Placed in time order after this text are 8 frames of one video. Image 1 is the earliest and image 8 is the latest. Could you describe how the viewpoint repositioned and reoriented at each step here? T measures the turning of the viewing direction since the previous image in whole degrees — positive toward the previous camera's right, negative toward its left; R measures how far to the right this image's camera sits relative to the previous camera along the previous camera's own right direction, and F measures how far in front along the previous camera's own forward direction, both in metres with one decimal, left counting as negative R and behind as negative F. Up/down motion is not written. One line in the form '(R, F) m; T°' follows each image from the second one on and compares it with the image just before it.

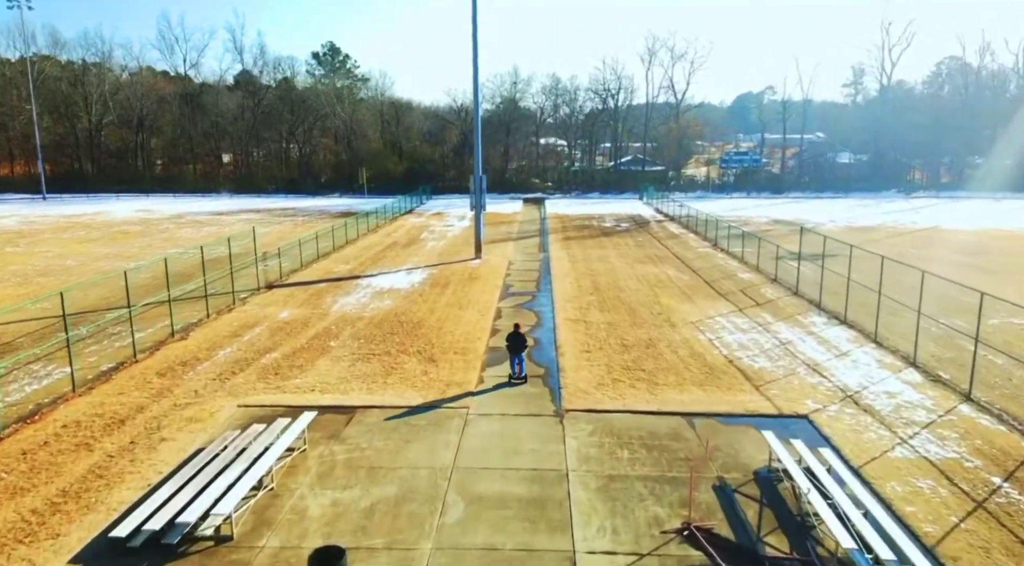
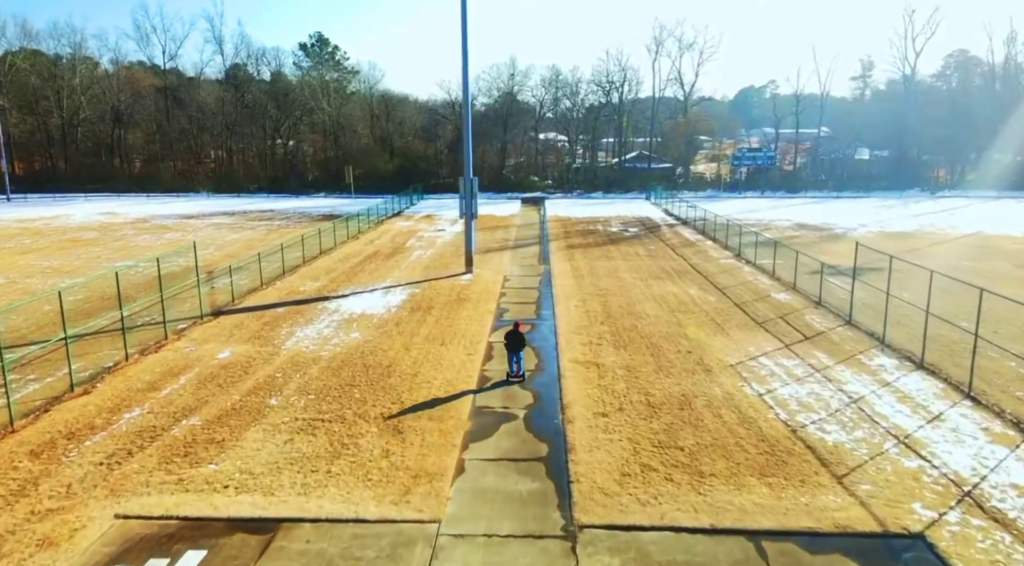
(+0.1, +3.8) m; 0°
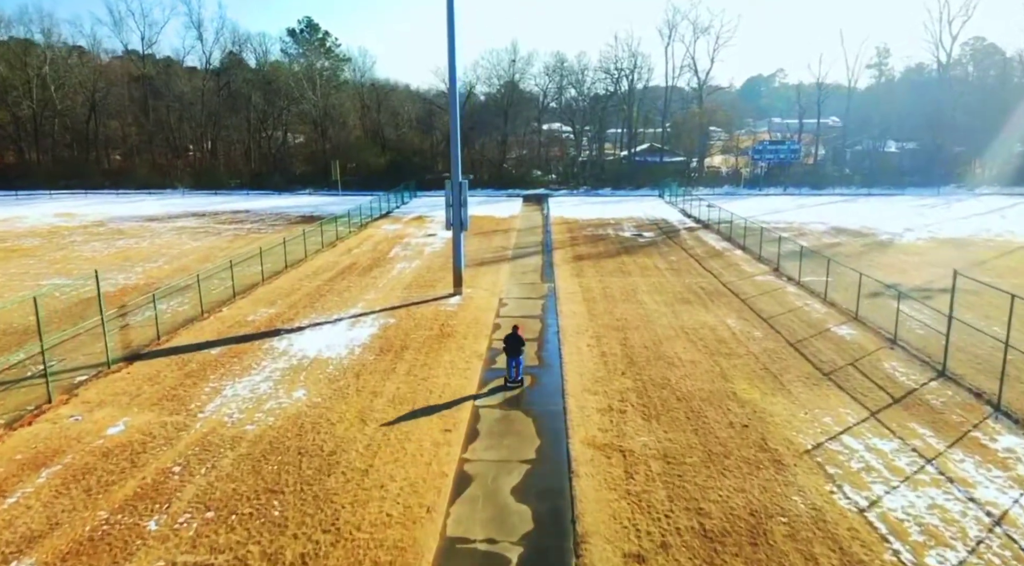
(+0.2, +4.1) m; 0°
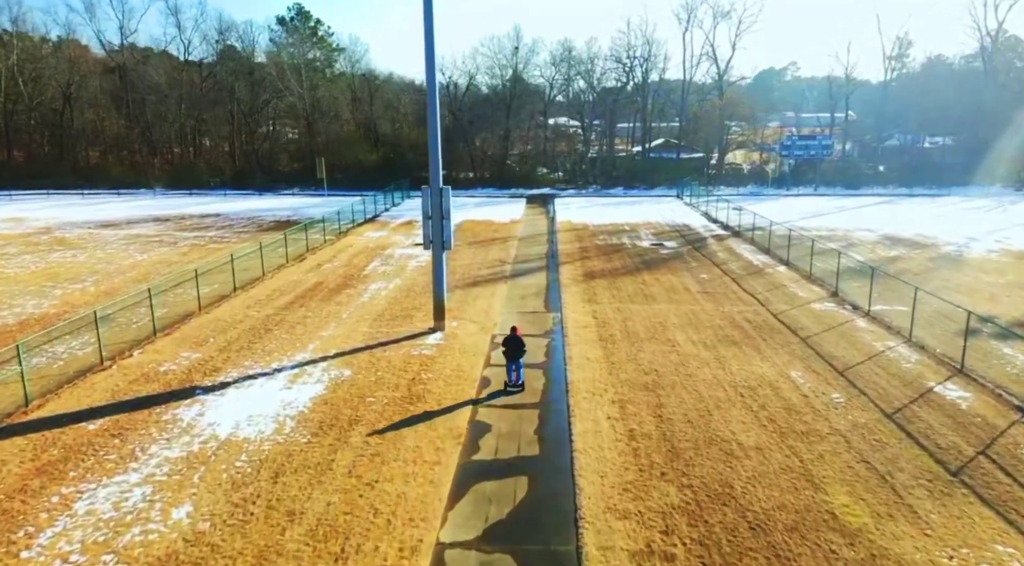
(+0.3, +4.3) m; -1°
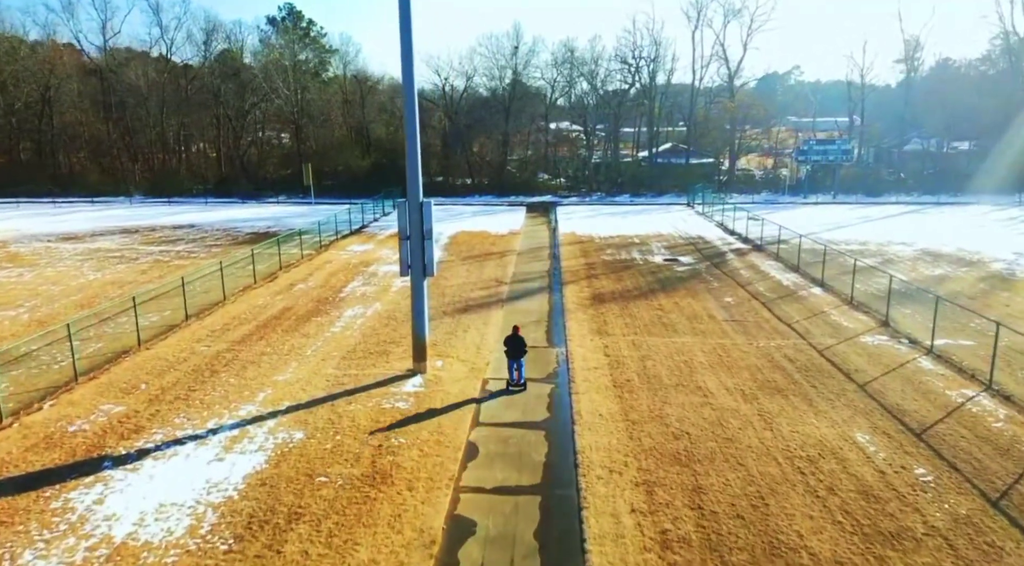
(+0.1, +2.7) m; 0°
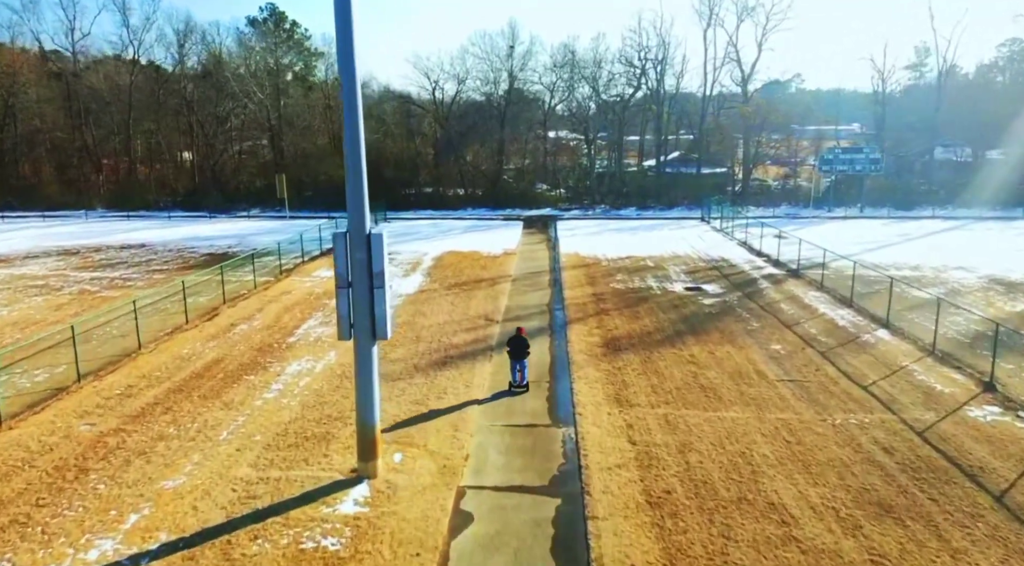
(+0.1, +3.9) m; 0°
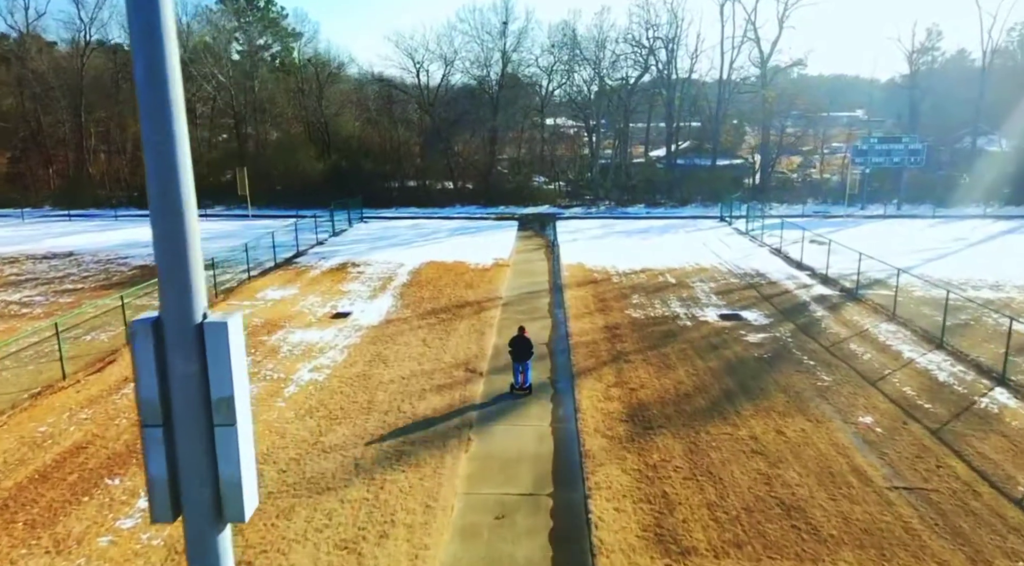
(+0.1, +4.2) m; 0°
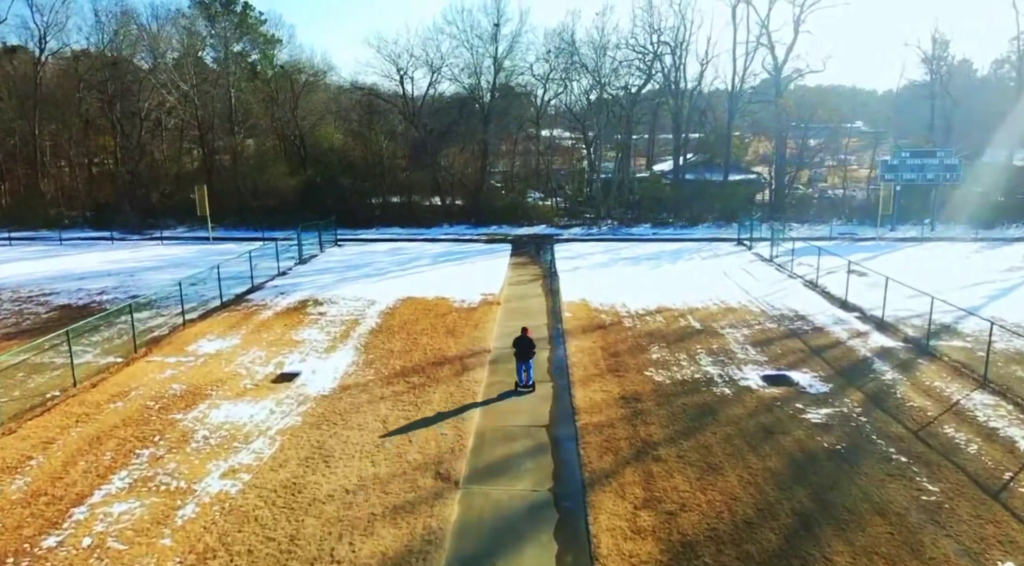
(+0.1, +3.4) m; 0°
